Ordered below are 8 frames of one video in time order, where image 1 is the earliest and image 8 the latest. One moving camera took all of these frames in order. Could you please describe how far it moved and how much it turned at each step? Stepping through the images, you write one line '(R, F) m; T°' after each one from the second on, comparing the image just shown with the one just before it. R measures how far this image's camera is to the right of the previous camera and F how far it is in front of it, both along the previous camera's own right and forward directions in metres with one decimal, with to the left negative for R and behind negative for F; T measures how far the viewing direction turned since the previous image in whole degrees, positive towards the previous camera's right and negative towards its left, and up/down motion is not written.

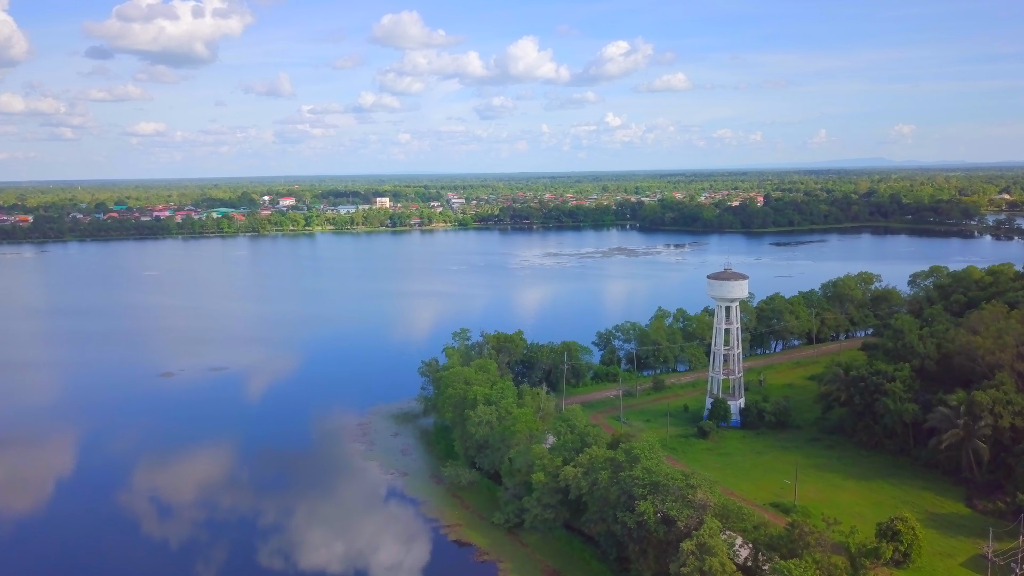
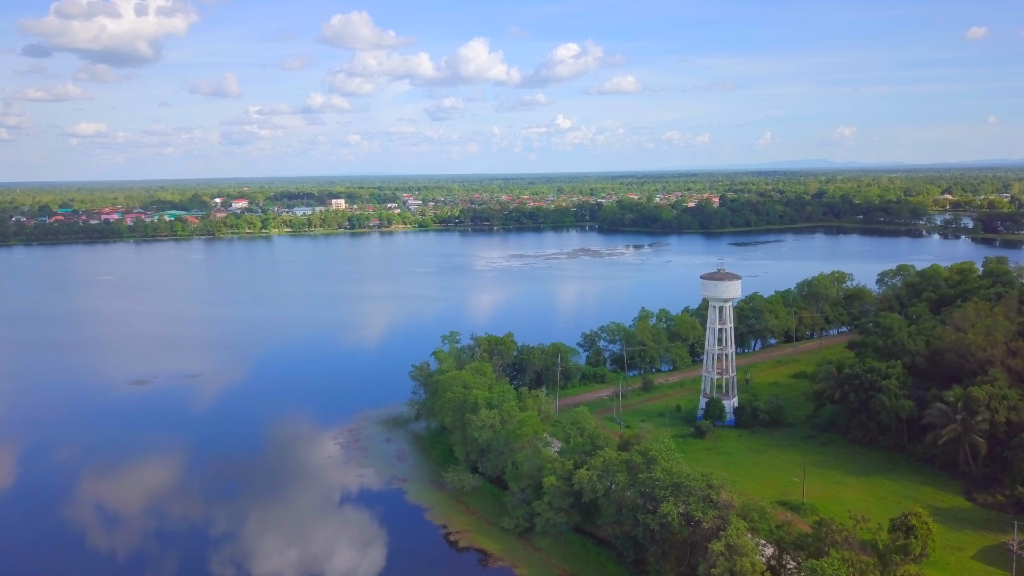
(-0.5, +0.1) m; +3°
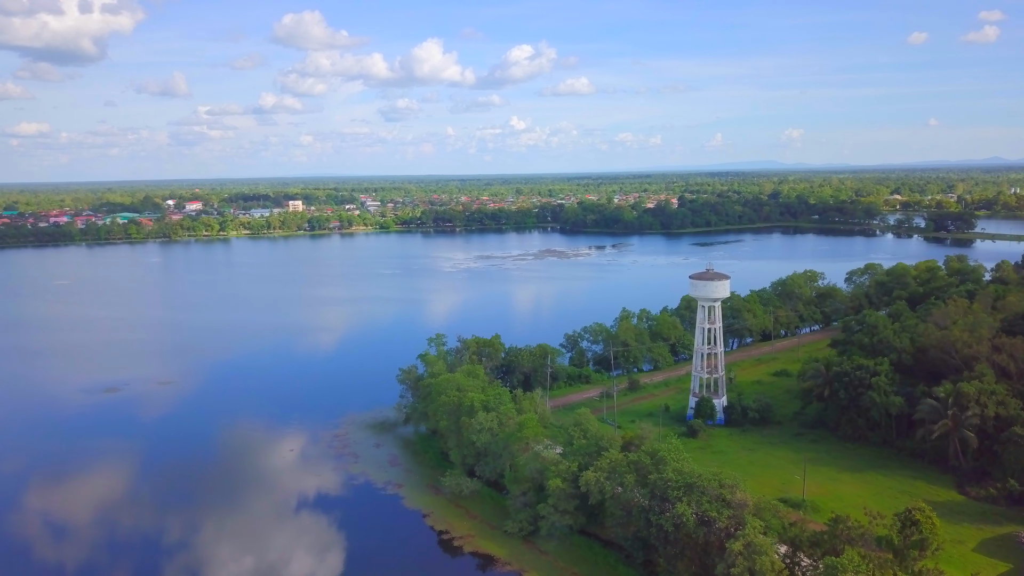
(-0.4, +0.1) m; +3°
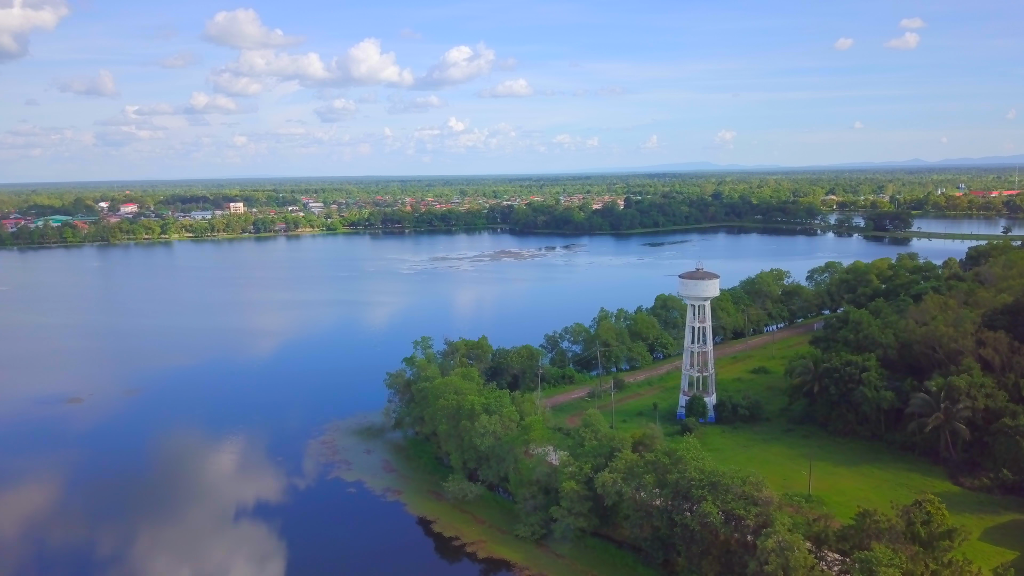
(-0.6, +0.1) m; +4°
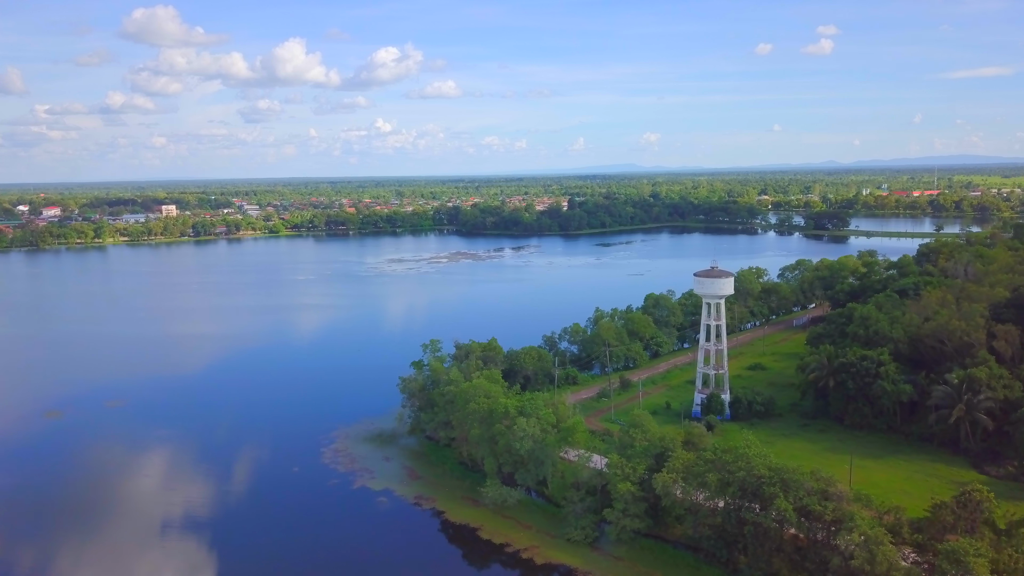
(-1.0, +0.2) m; +5°
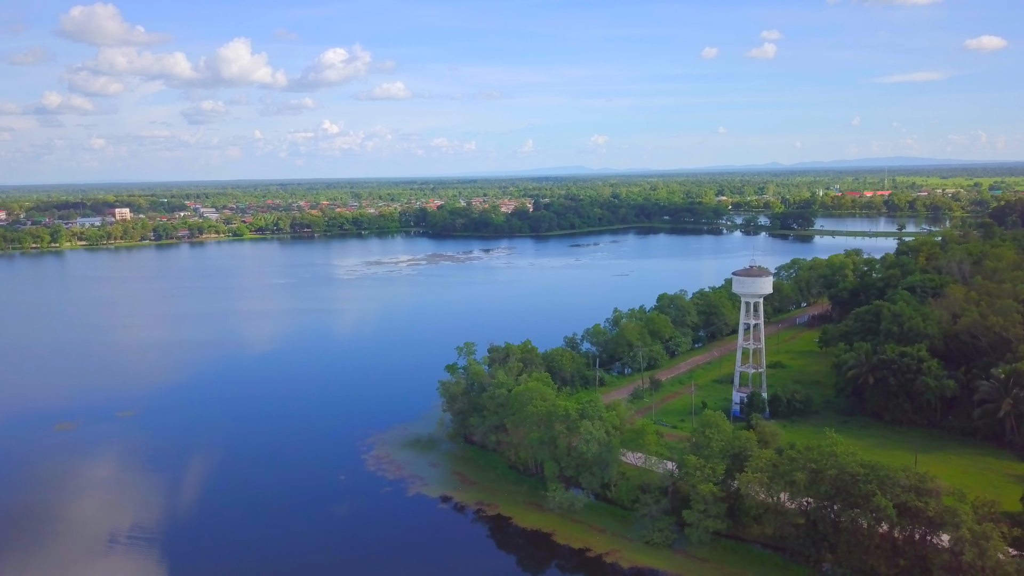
(-1.1, +0.2) m; +3°
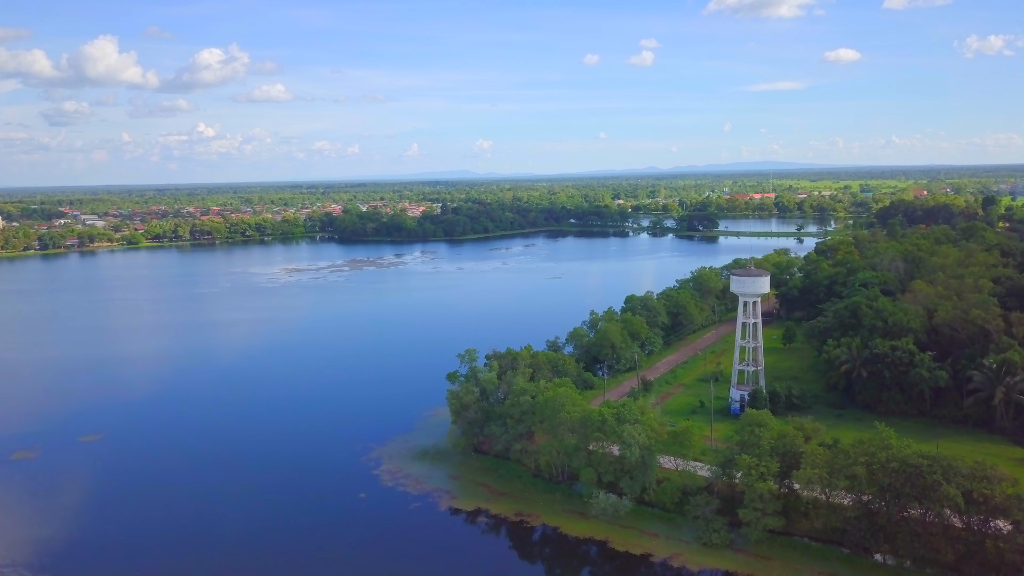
(-1.4, +0.3) m; +8°
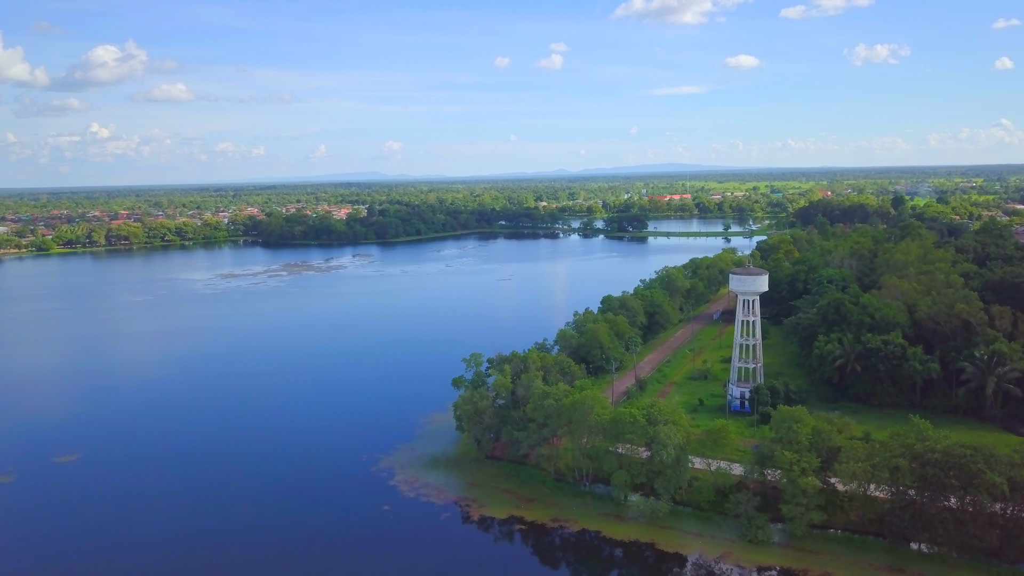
(-1.1, +0.2) m; +6°
